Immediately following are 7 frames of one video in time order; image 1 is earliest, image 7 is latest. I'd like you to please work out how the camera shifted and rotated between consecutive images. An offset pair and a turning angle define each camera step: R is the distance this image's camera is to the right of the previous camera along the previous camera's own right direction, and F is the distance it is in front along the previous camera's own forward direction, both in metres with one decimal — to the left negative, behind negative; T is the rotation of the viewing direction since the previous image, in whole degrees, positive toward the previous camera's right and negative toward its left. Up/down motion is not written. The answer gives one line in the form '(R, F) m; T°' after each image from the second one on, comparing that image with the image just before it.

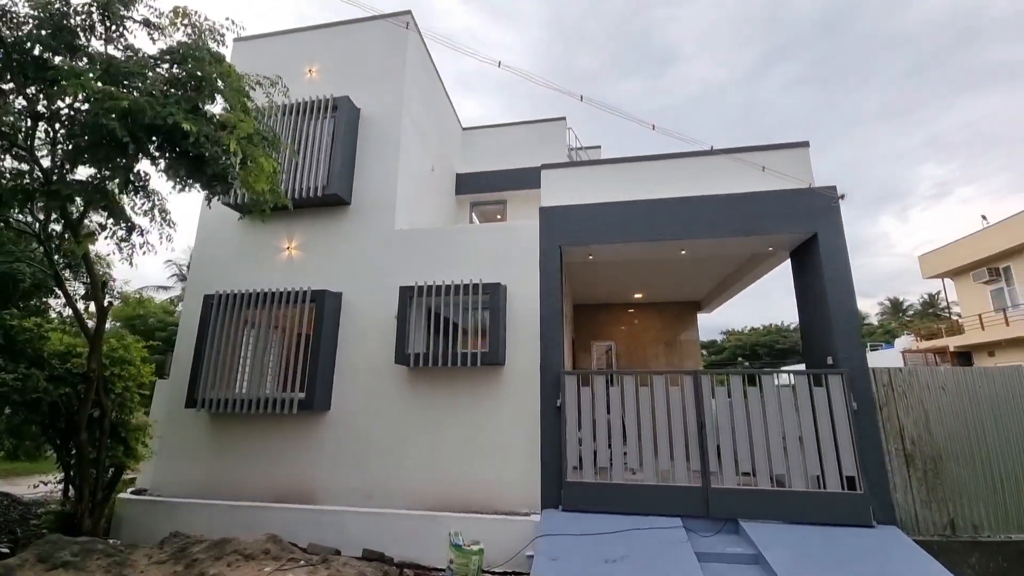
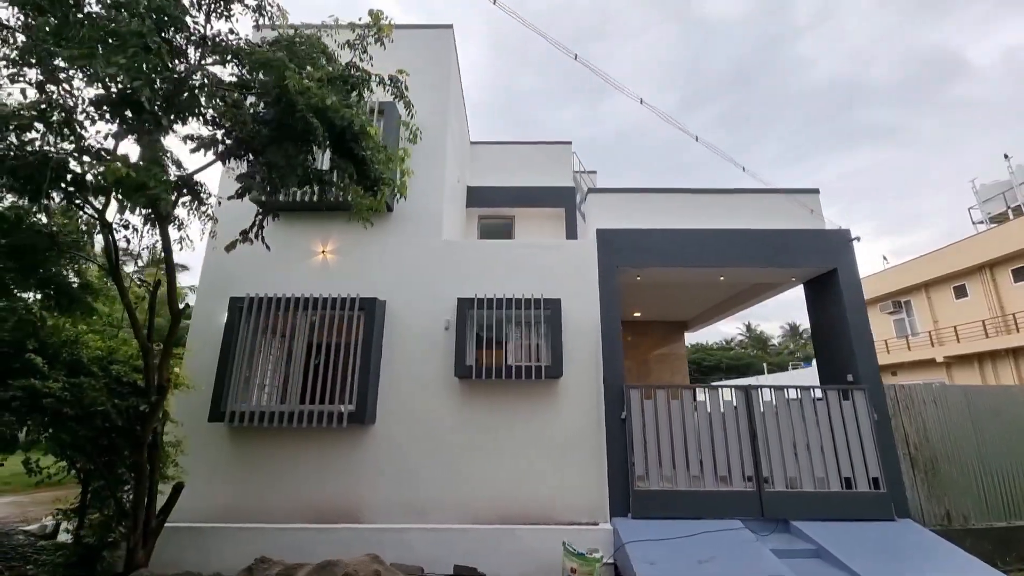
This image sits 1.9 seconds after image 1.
(-1.8, 0.0) m; +9°
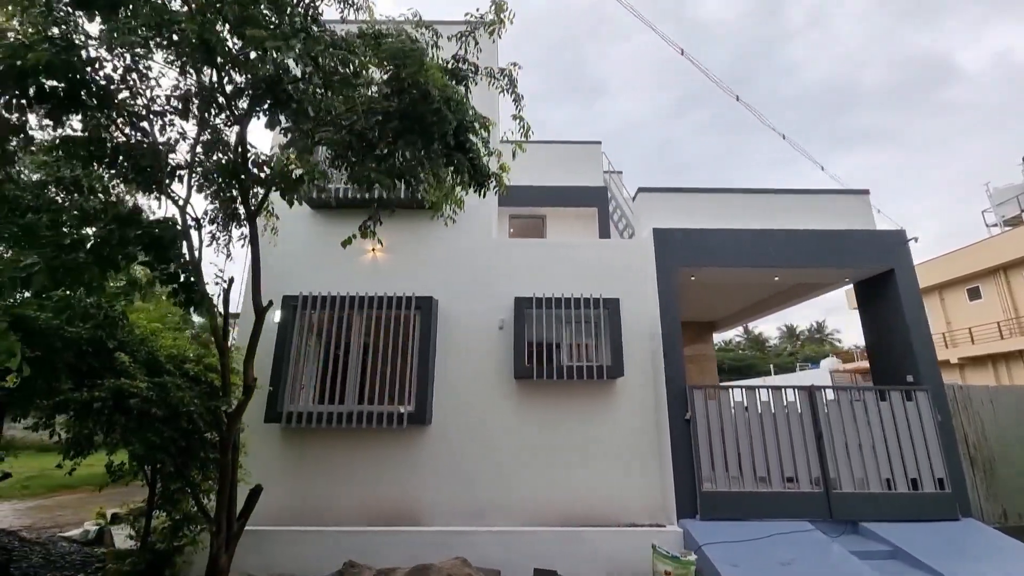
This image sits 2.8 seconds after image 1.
(-0.9, +0.1) m; +1°
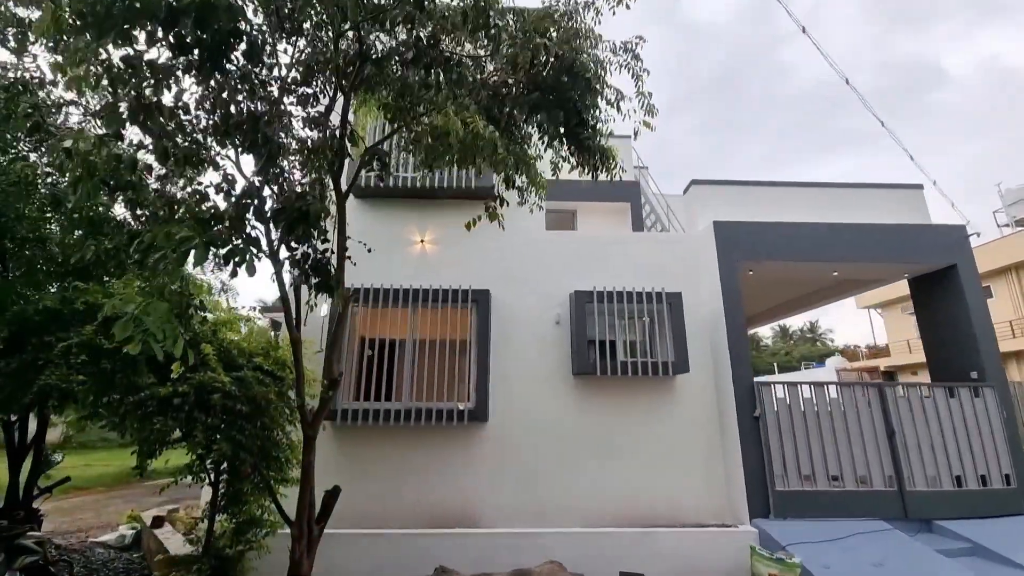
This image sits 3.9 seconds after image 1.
(-0.9, +0.2) m; +1°
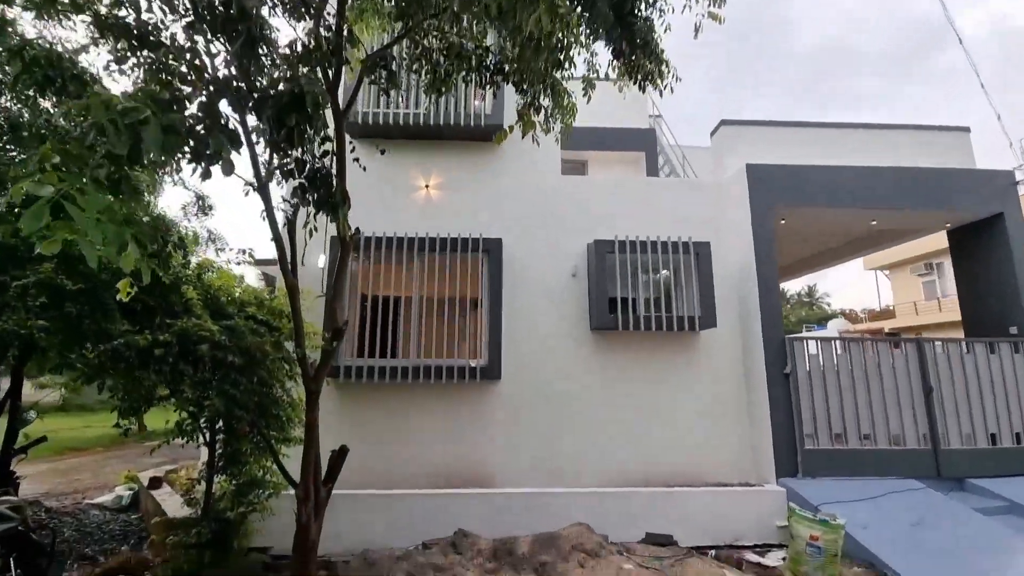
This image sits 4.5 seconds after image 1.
(-0.2, +0.4) m; 0°
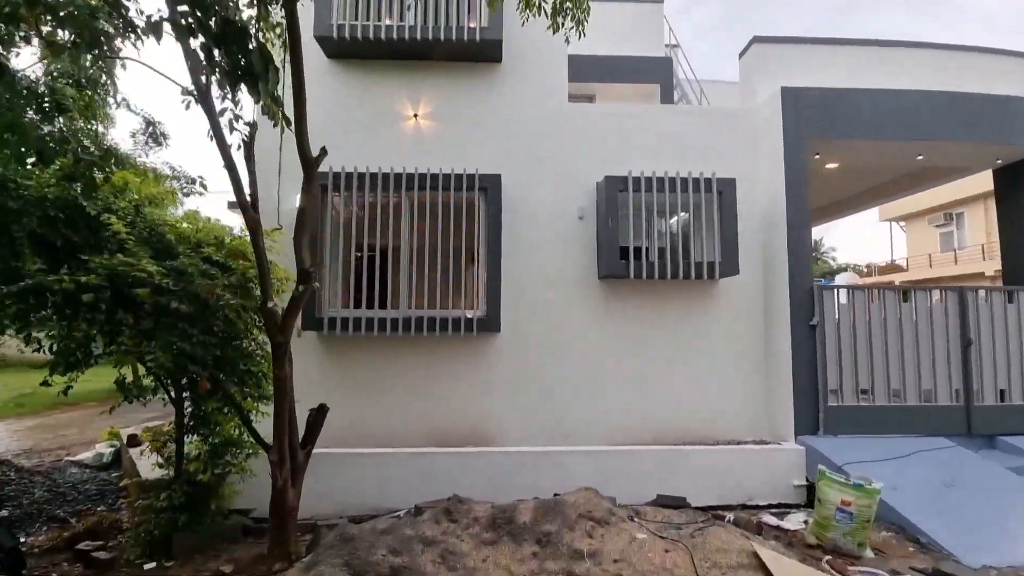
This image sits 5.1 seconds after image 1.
(0.0, +0.5) m; 0°
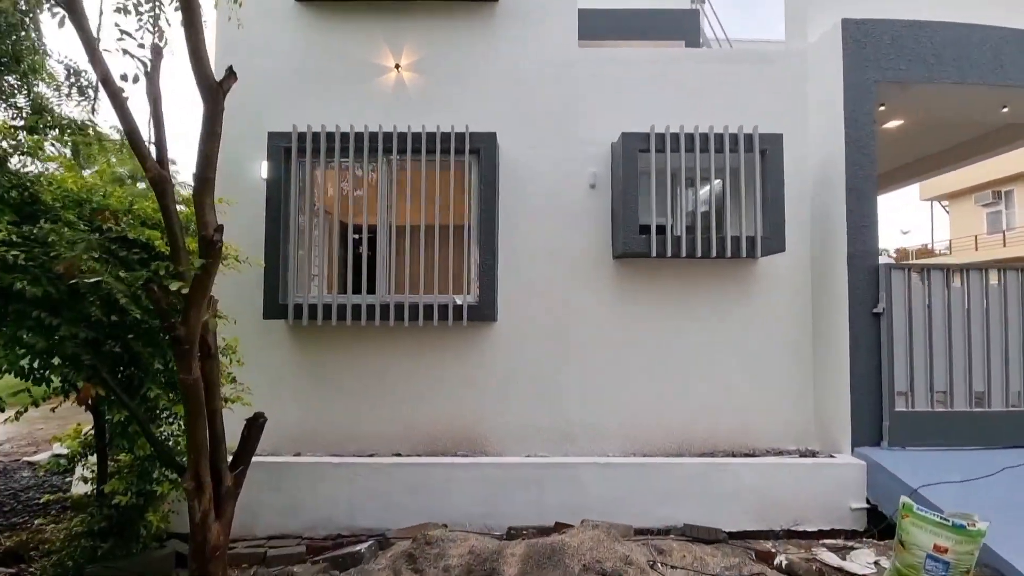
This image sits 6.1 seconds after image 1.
(+0.2, +0.7) m; -2°
